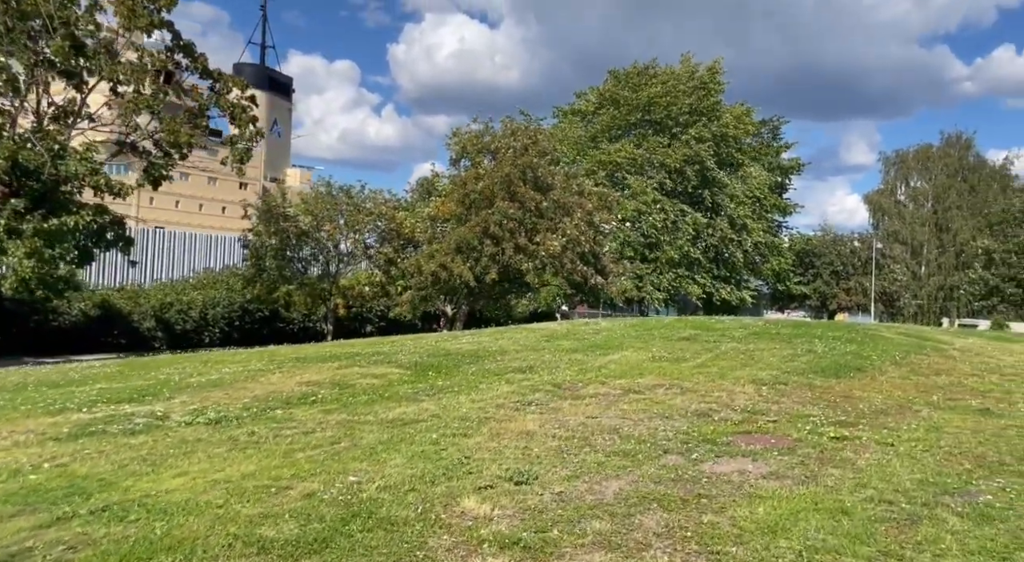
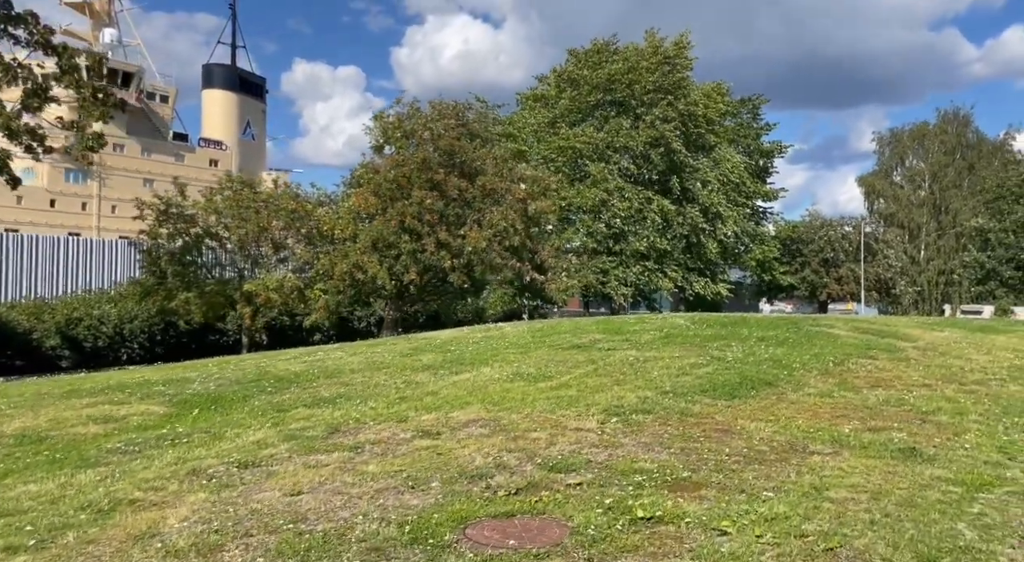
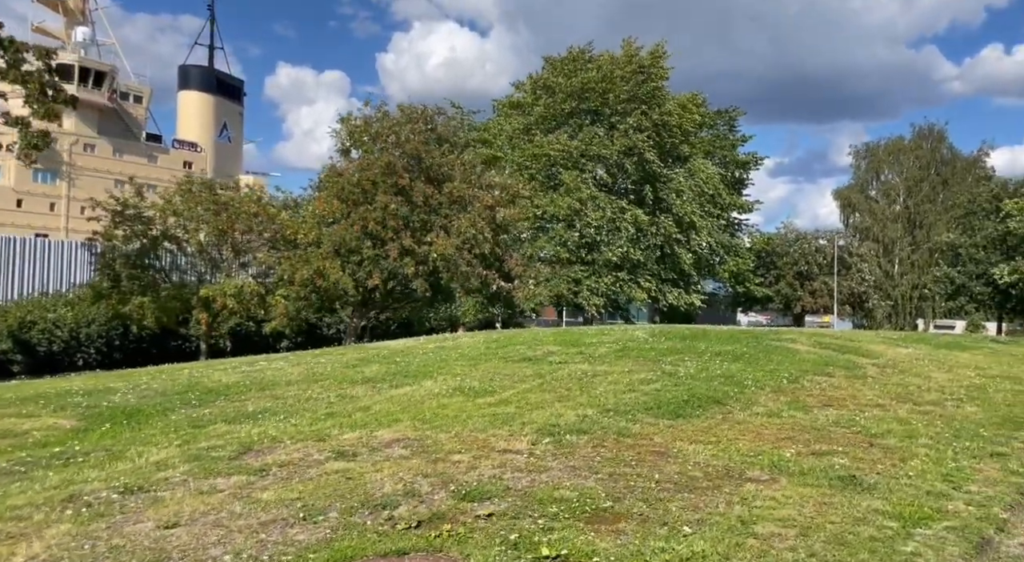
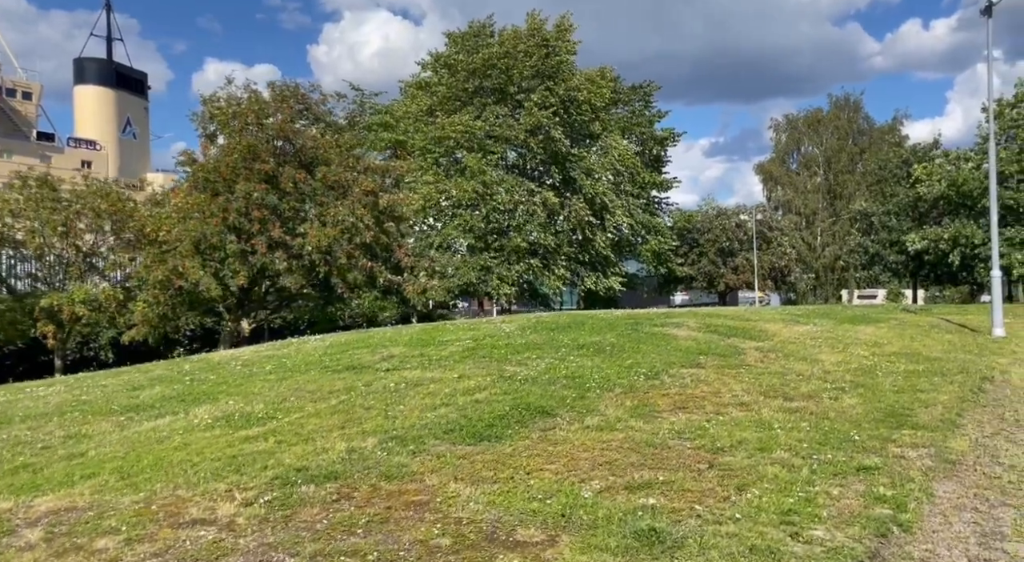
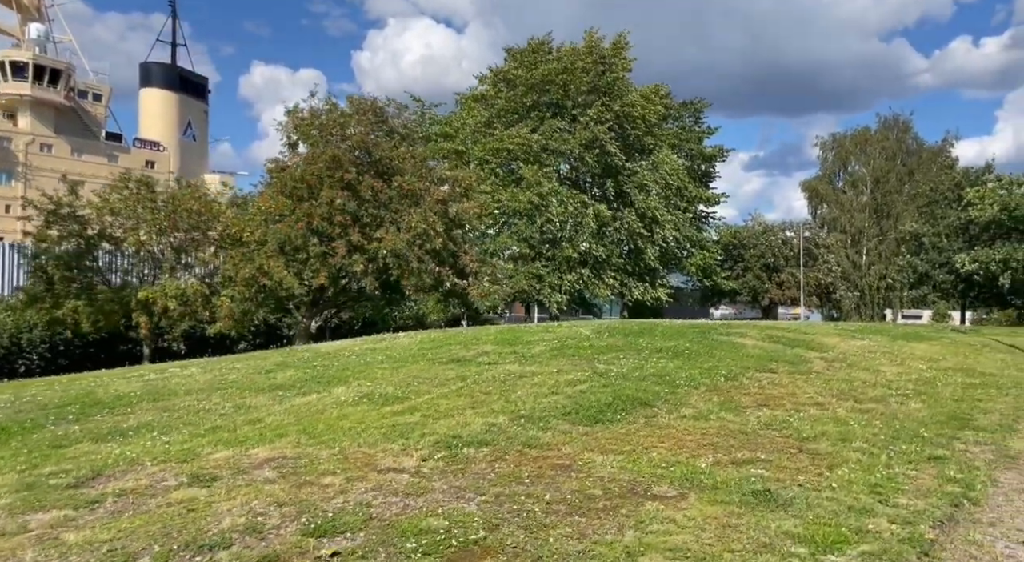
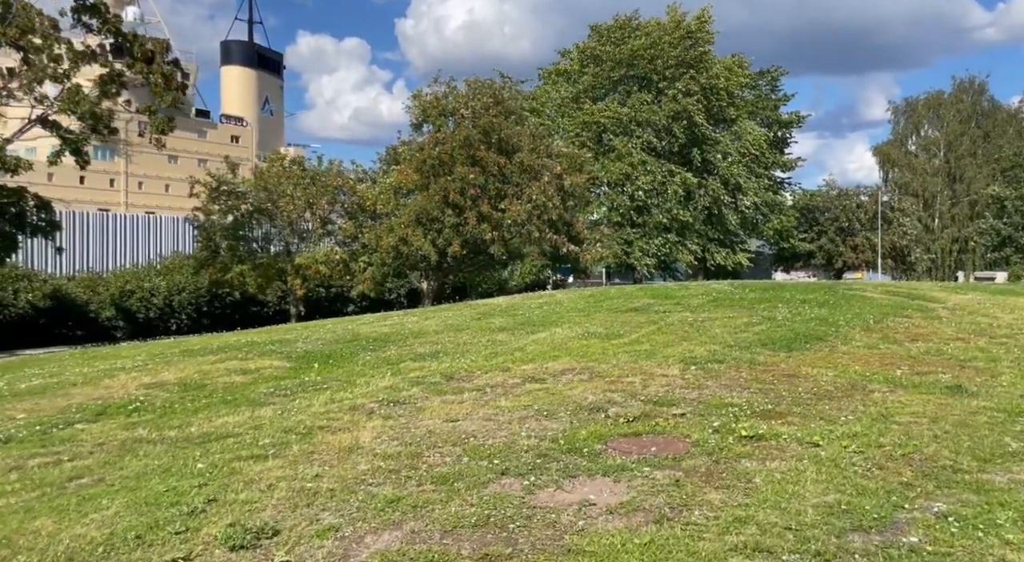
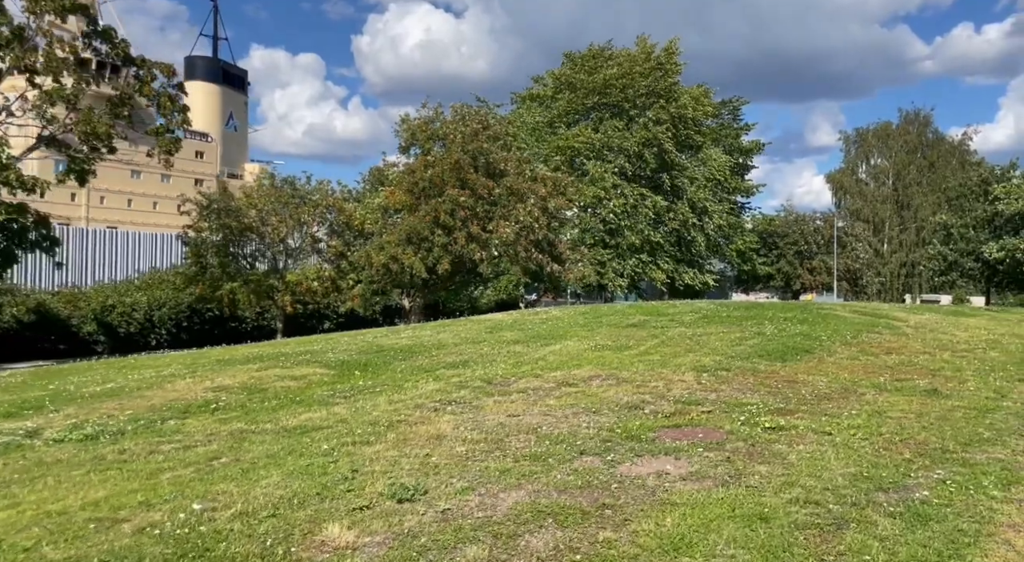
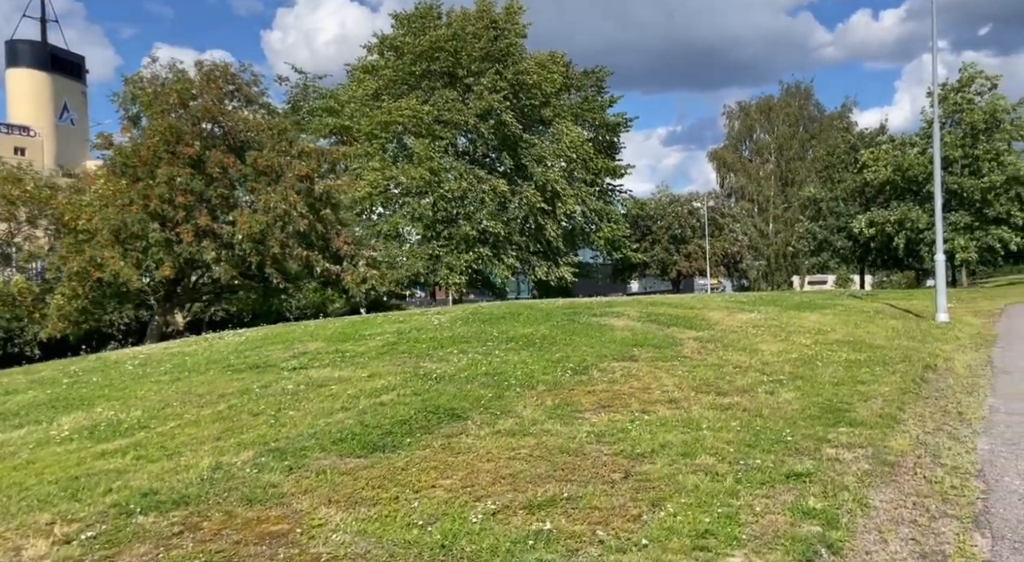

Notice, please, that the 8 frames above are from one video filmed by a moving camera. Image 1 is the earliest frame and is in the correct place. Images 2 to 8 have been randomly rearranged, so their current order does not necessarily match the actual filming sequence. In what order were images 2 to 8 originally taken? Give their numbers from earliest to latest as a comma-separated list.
7, 6, 2, 3, 5, 4, 8
